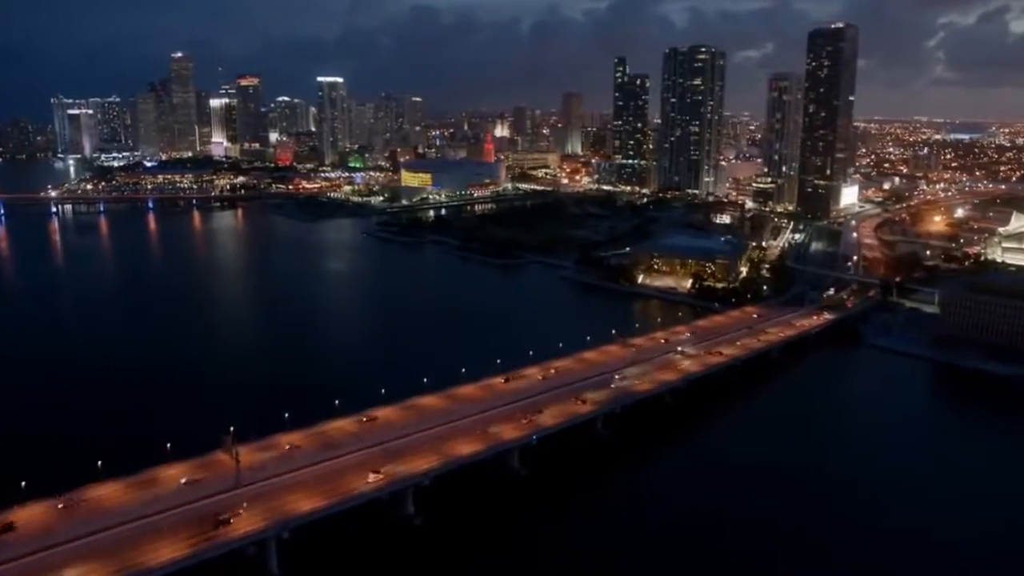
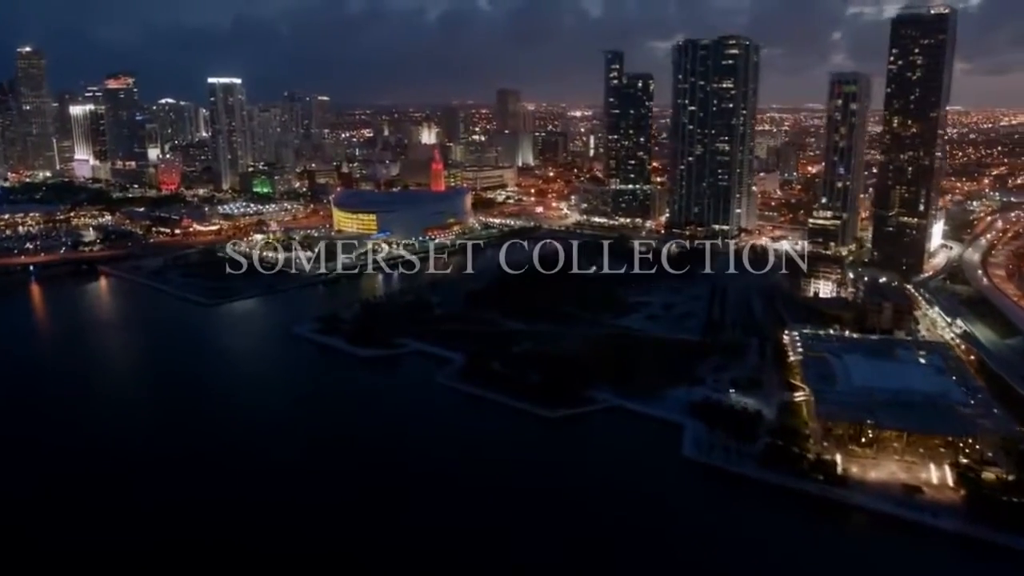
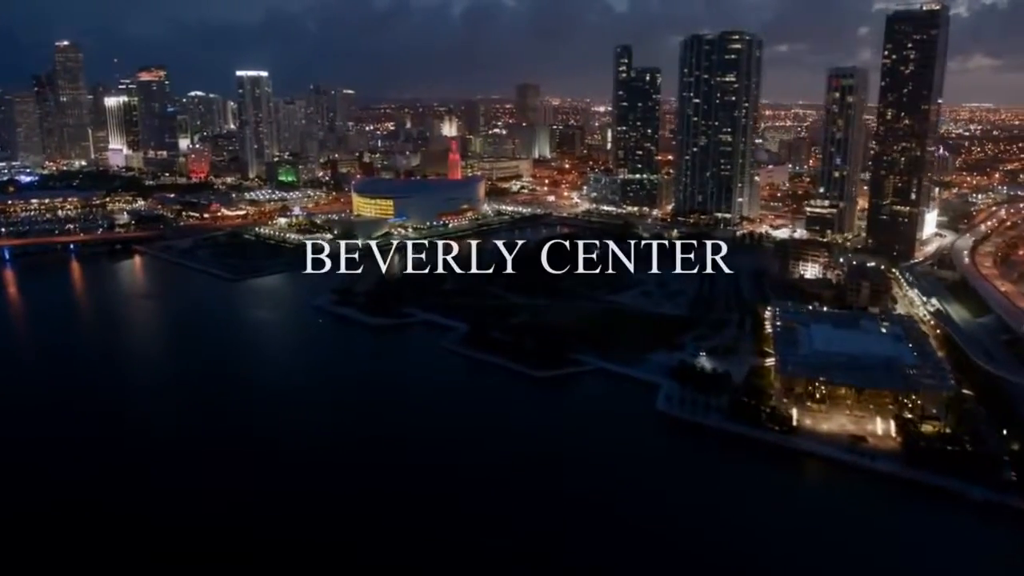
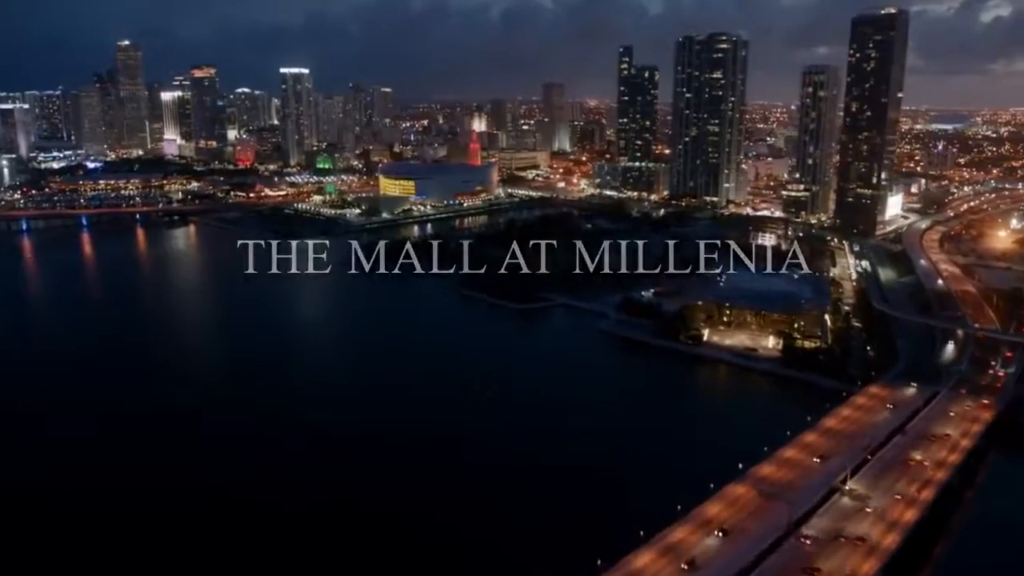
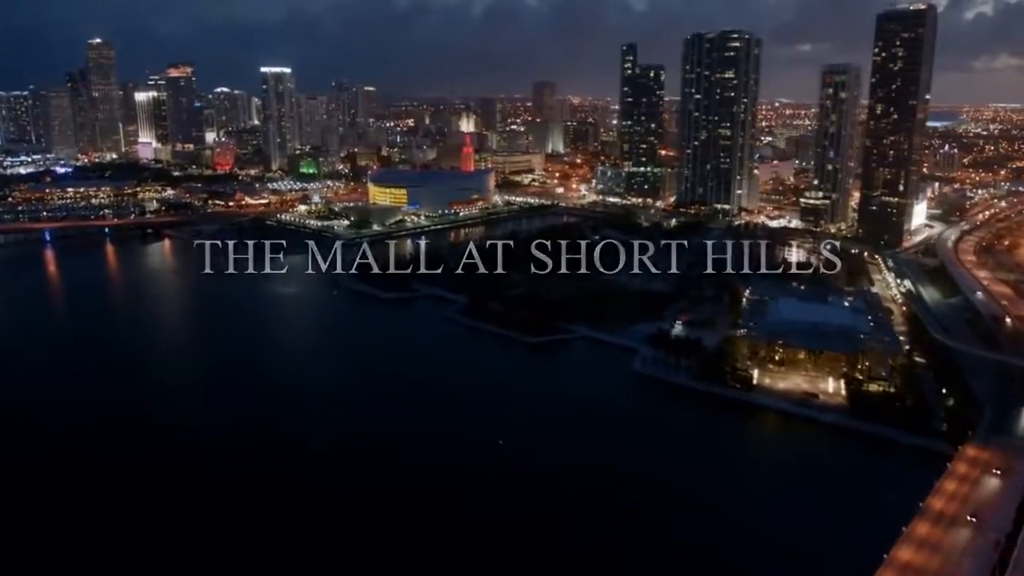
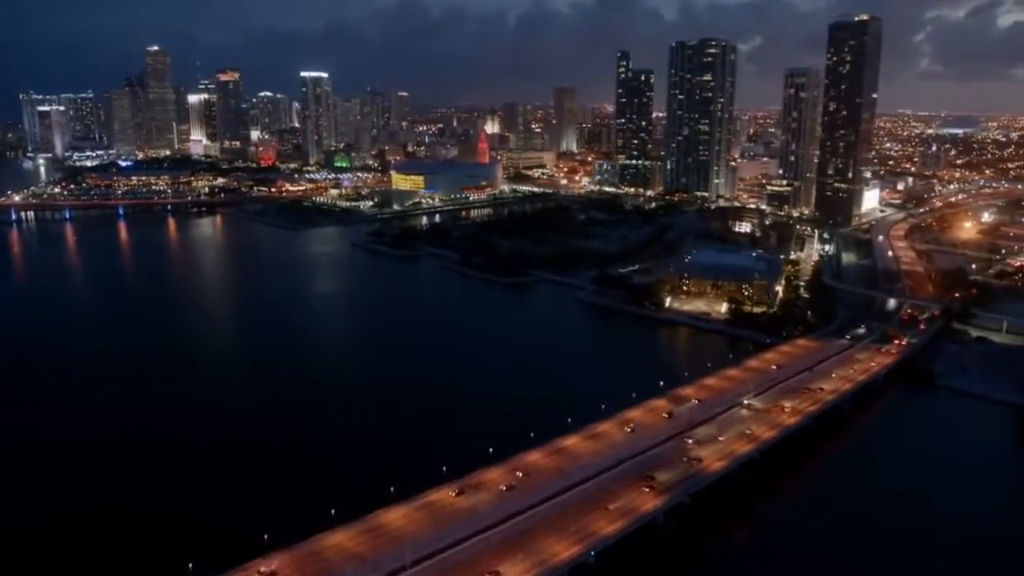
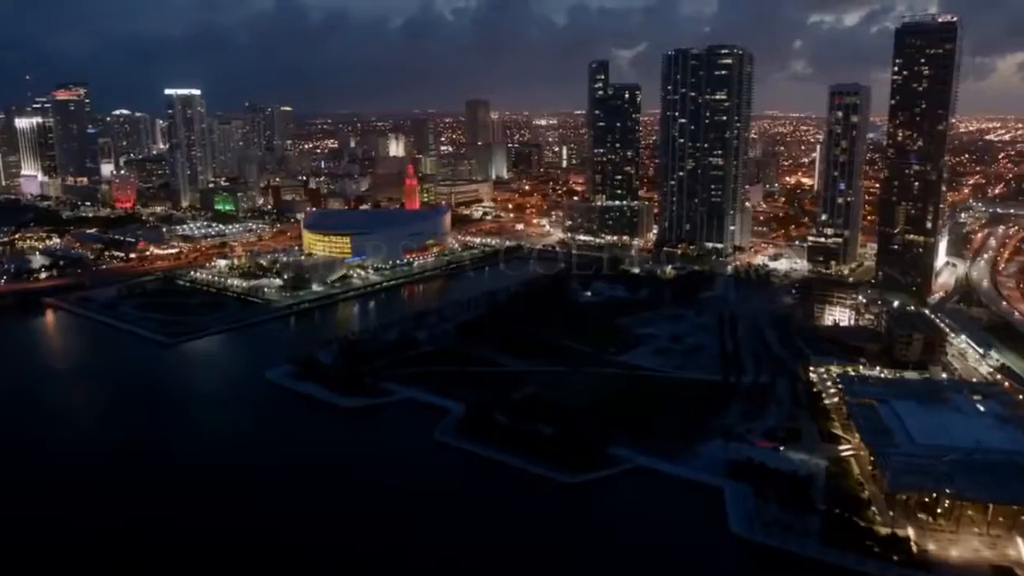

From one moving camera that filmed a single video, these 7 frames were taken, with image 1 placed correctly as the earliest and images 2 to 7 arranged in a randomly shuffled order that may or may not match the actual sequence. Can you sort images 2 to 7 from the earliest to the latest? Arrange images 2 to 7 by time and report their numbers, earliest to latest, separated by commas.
6, 4, 5, 3, 2, 7
